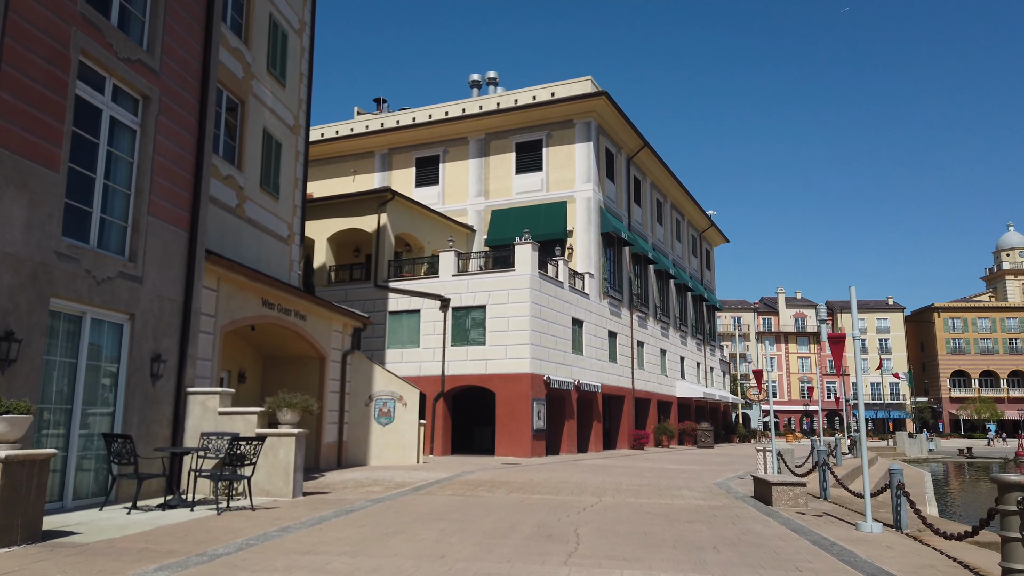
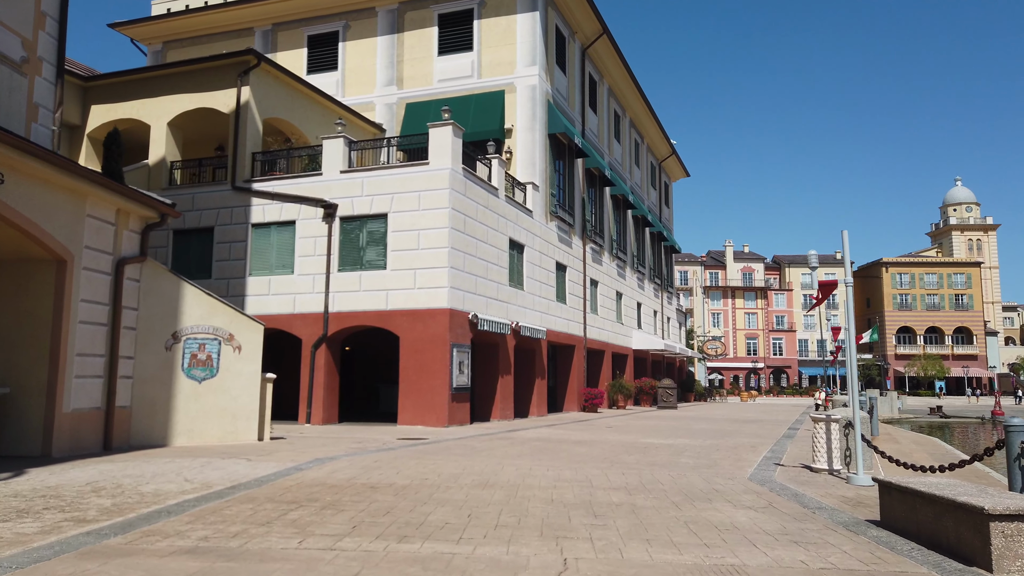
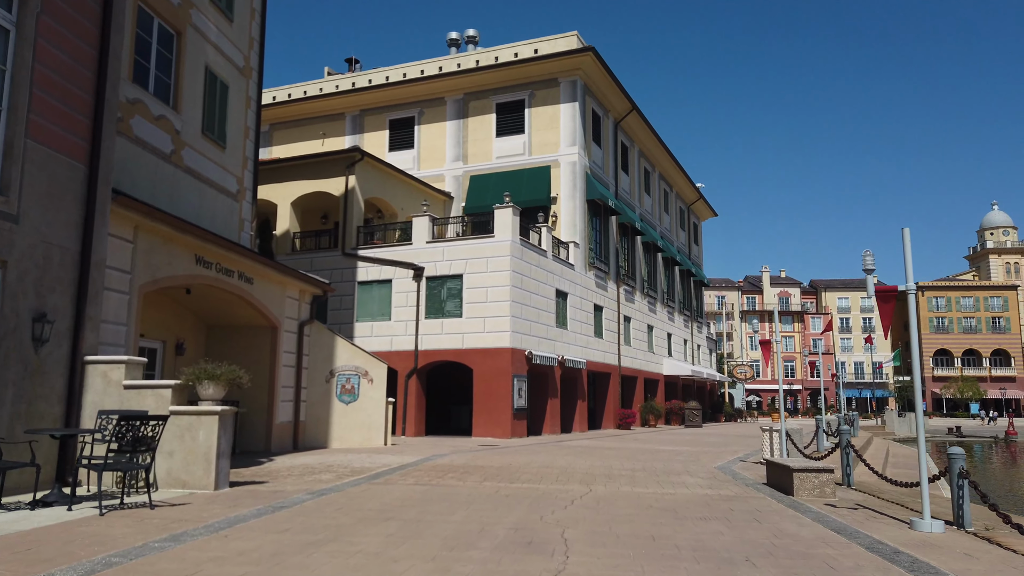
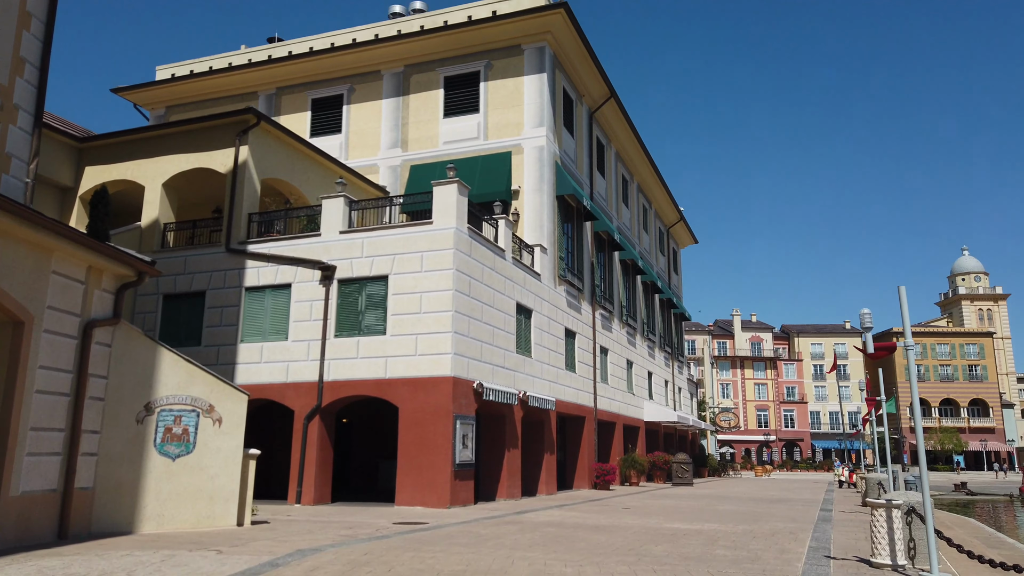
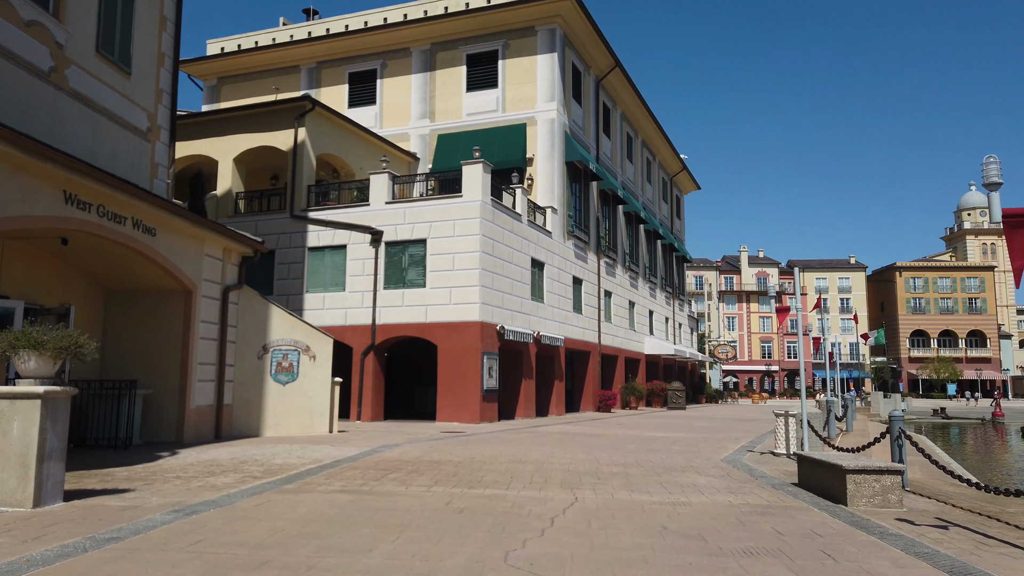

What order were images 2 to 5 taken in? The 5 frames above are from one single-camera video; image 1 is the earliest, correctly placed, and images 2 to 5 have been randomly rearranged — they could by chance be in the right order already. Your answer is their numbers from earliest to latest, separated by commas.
3, 5, 2, 4
